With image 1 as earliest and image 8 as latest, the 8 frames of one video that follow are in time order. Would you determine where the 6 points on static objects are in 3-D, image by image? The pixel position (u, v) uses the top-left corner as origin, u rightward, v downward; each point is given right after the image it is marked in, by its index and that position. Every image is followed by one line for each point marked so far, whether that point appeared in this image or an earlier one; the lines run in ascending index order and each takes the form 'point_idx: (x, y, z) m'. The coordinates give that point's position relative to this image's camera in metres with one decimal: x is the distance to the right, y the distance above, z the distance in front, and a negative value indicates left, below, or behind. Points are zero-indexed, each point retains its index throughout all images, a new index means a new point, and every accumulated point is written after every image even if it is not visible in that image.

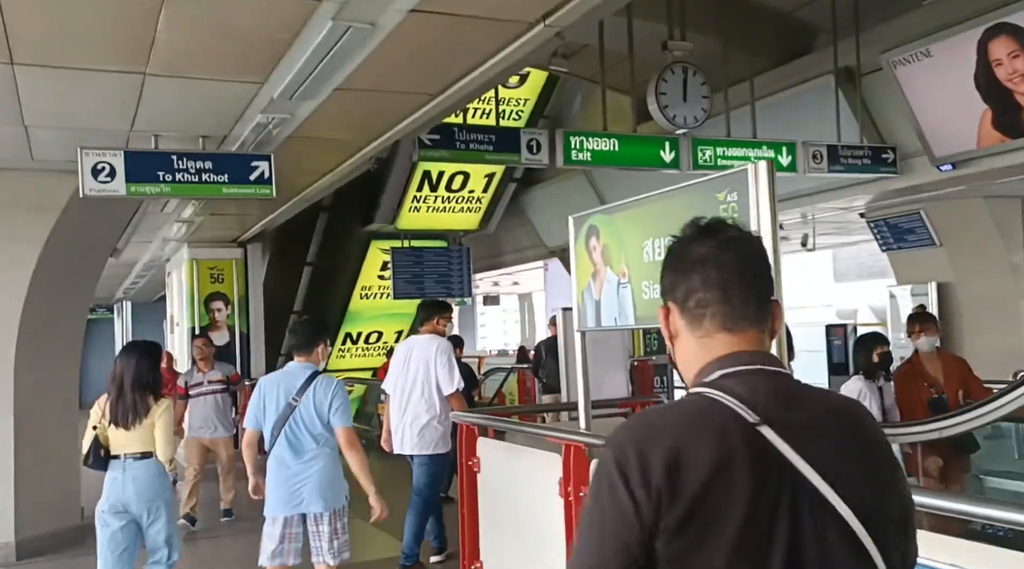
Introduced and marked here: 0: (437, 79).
0: (-0.4, +1.1, +4.8) m
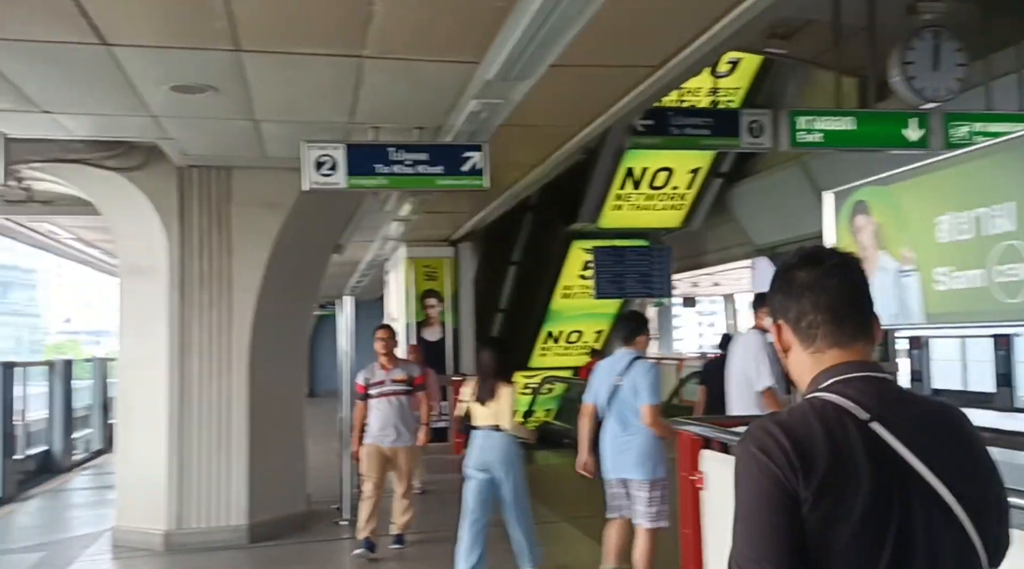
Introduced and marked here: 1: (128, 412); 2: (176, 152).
0: (+0.7, +1.1, +4.4) m
1: (-3.0, -1.0, +7.4) m
2: (-2.4, +0.9, +6.6) m
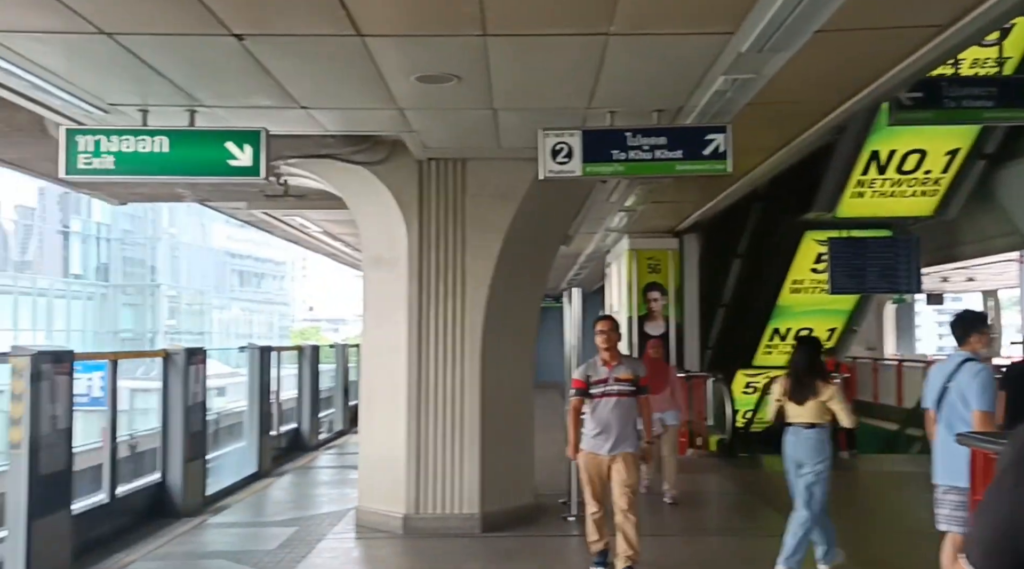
0: (+1.8, +1.1, +3.9) m
1: (-1.1, -0.9, +7.6) m
2: (-0.7, +1.0, +6.7) m
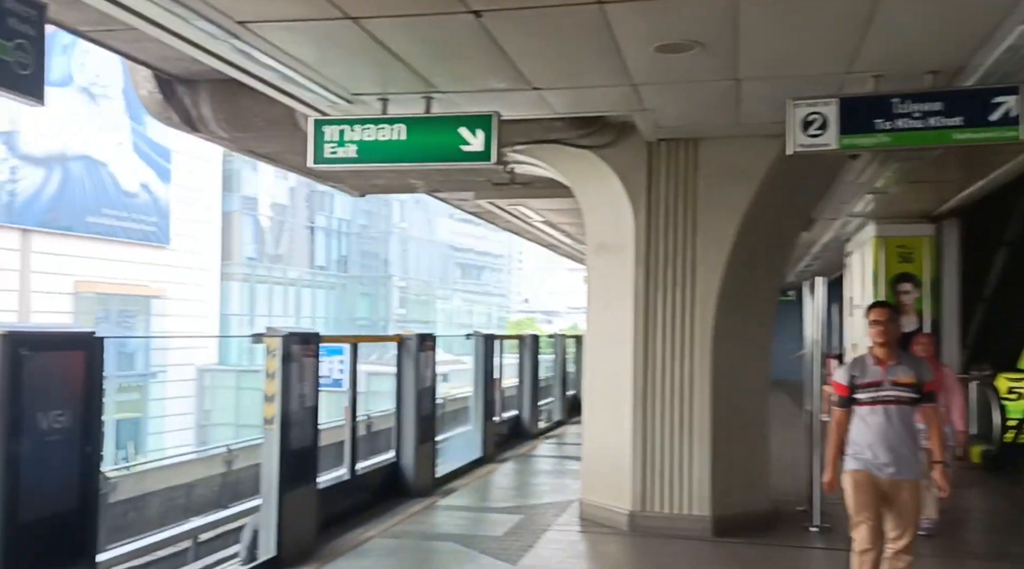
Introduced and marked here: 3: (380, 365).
0: (+2.7, +1.2, +3.1) m
1: (+0.7, -0.8, +7.4) m
2: (+0.9, +1.1, +6.4) m
3: (-1.2, -0.7, +8.3) m
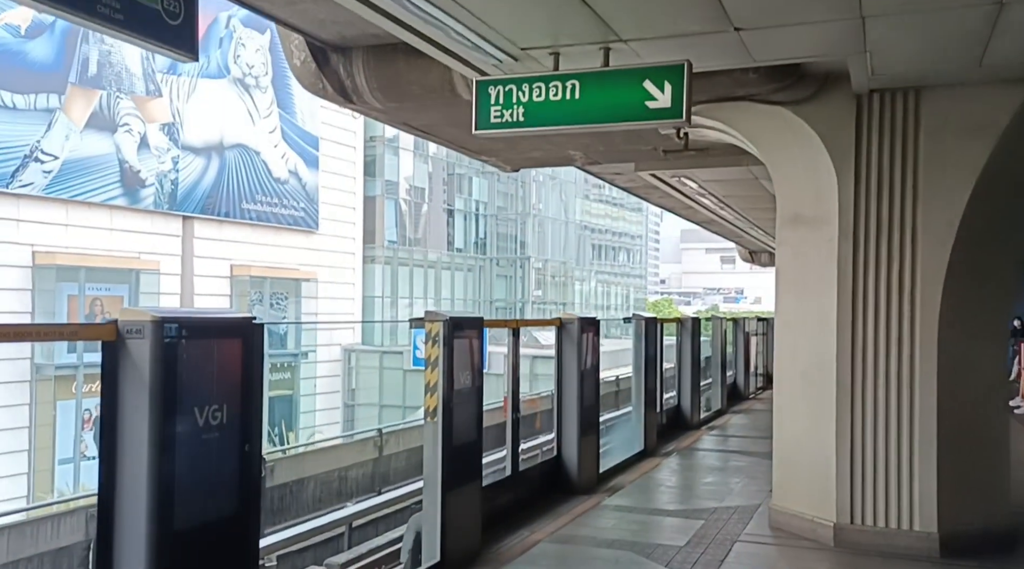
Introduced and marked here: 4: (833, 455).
0: (+3.3, +1.3, +1.9) m
1: (+2.0, -0.6, +6.5) m
2: (+2.0, +1.2, +5.4) m
3: (+0.2, -0.5, +7.6) m
4: (+2.1, -1.1, +6.2) m
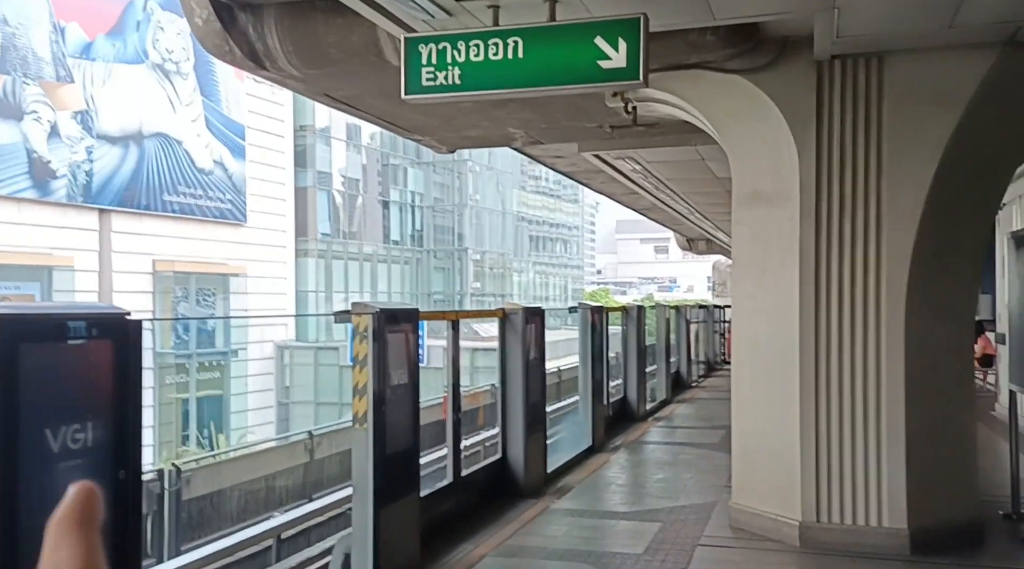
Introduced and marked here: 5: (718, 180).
0: (+3.2, +1.4, +1.5) m
1: (+1.6, -0.5, +6.1) m
2: (+1.7, +1.3, +5.0) m
3: (-0.2, -0.5, +7.1) m
4: (+1.8, -1.0, +5.8) m
5: (+2.5, +1.3, +11.5) m
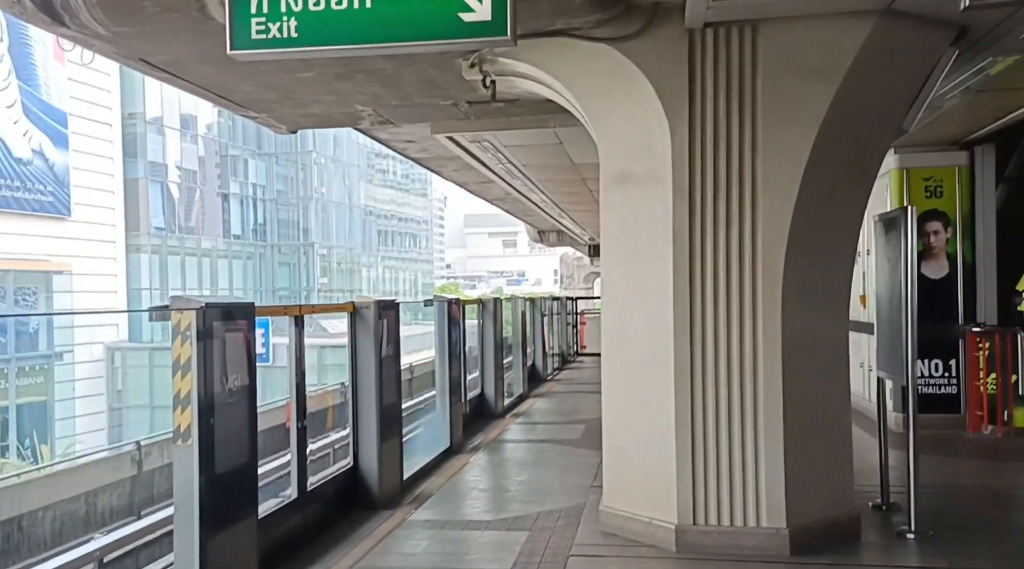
0: (+3.0, +1.5, +1.4) m
1: (+0.7, -0.5, +5.7) m
2: (+0.9, +1.4, +4.6) m
3: (-1.3, -0.4, +6.4) m
4: (+0.9, -0.9, +5.4) m
5: (+0.7, +1.4, +11.1) m
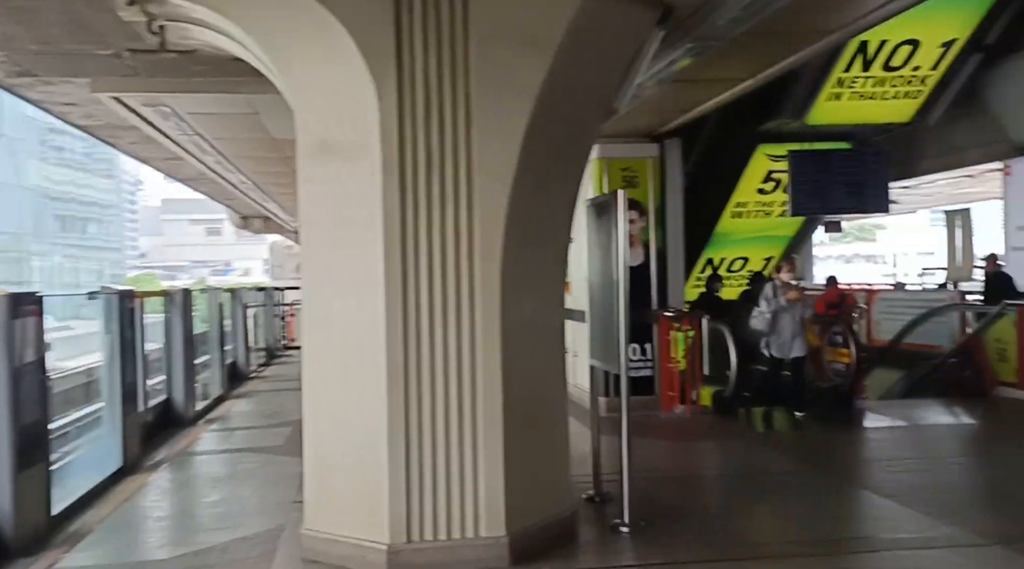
0: (+2.5, +1.5, +1.5) m
1: (-1.0, -0.4, +4.9) m
2: (-0.4, +1.5, +3.9) m
3: (-3.1, -0.4, +5.0) m
4: (-0.7, -0.9, +4.7) m
5: (-2.6, +1.5, +10.1) m
